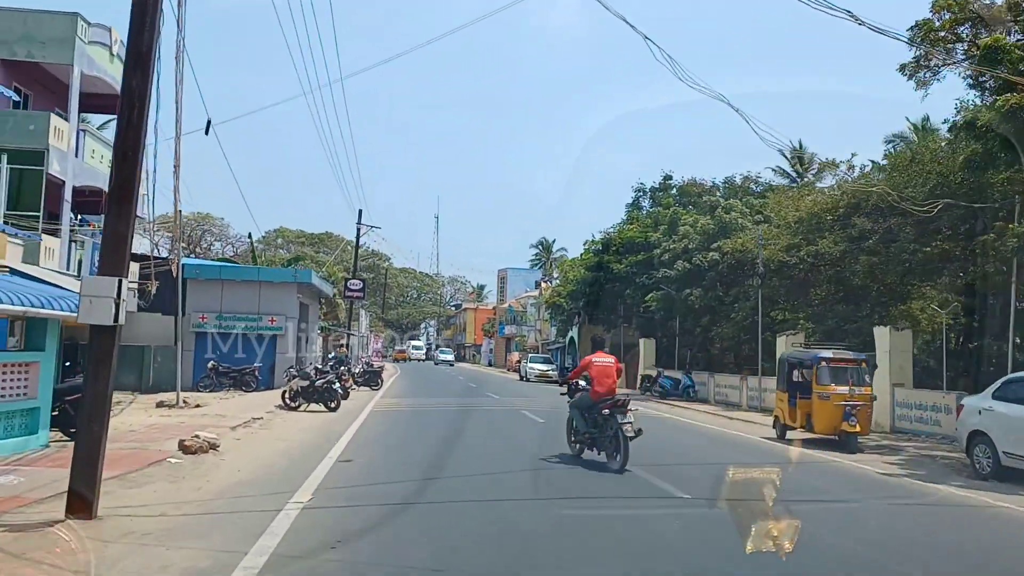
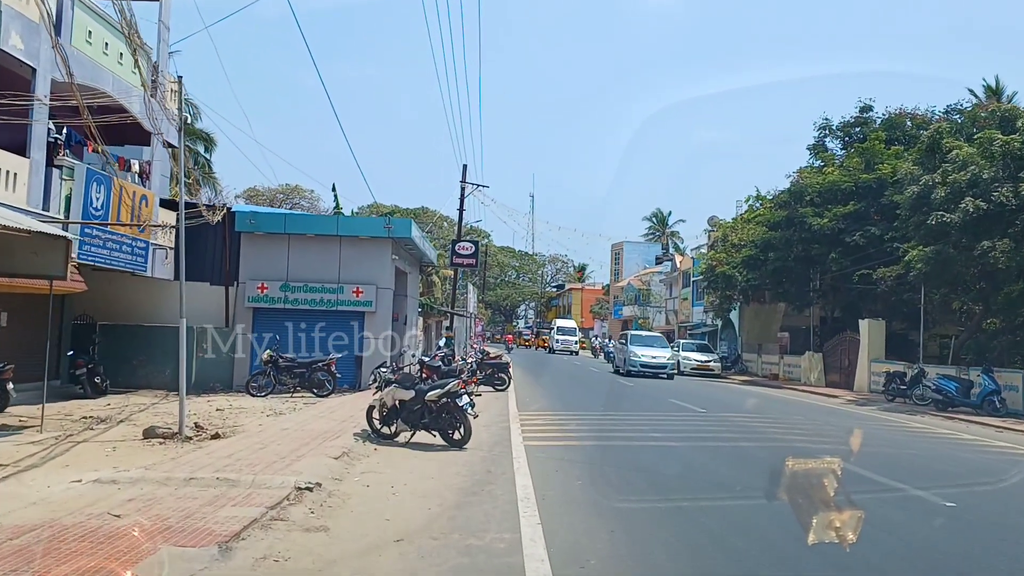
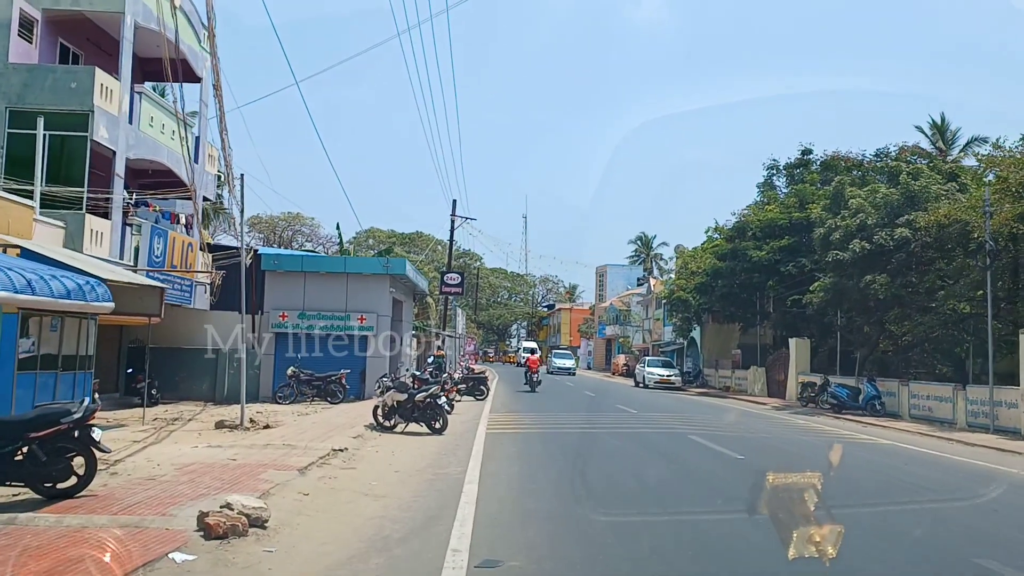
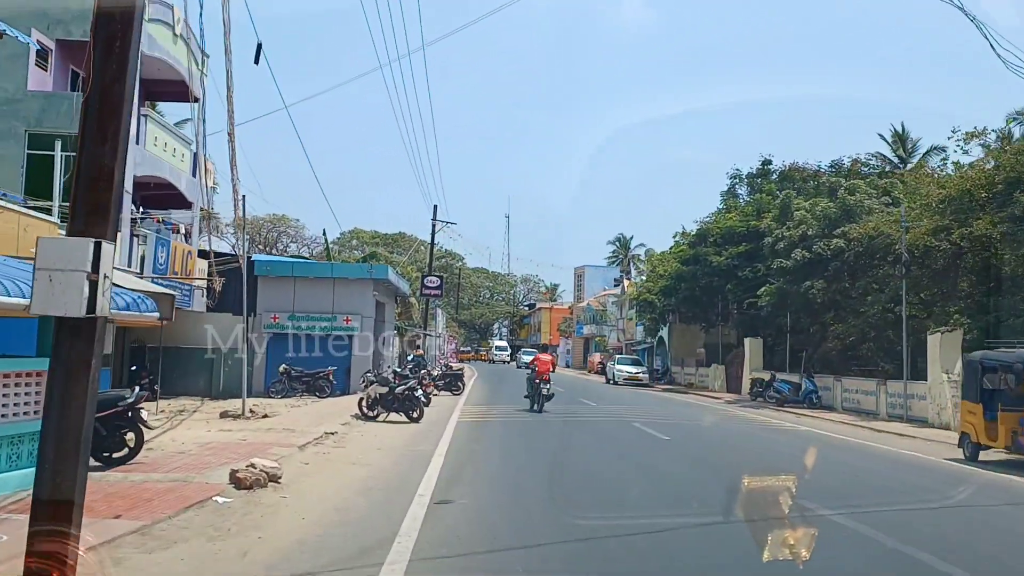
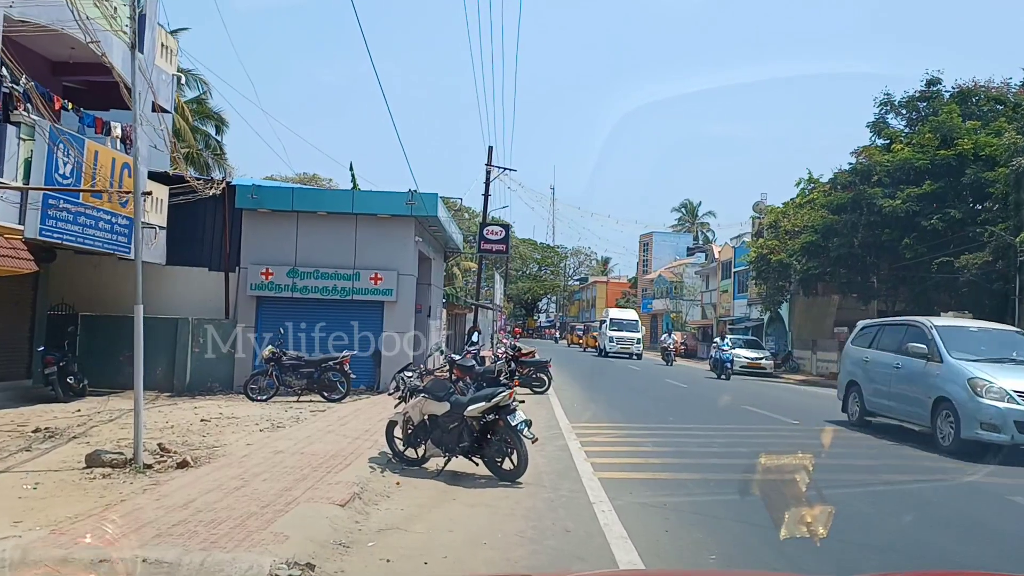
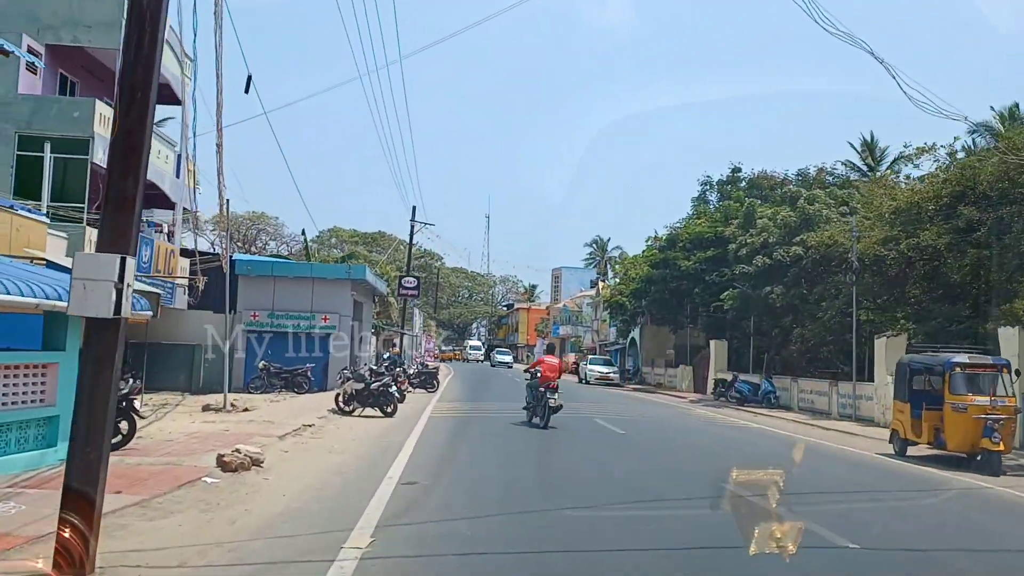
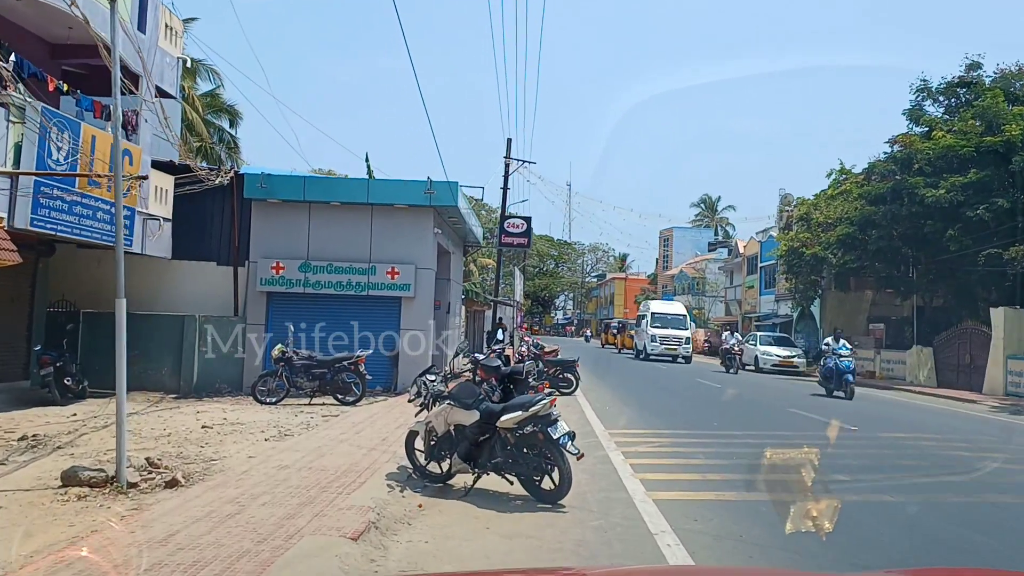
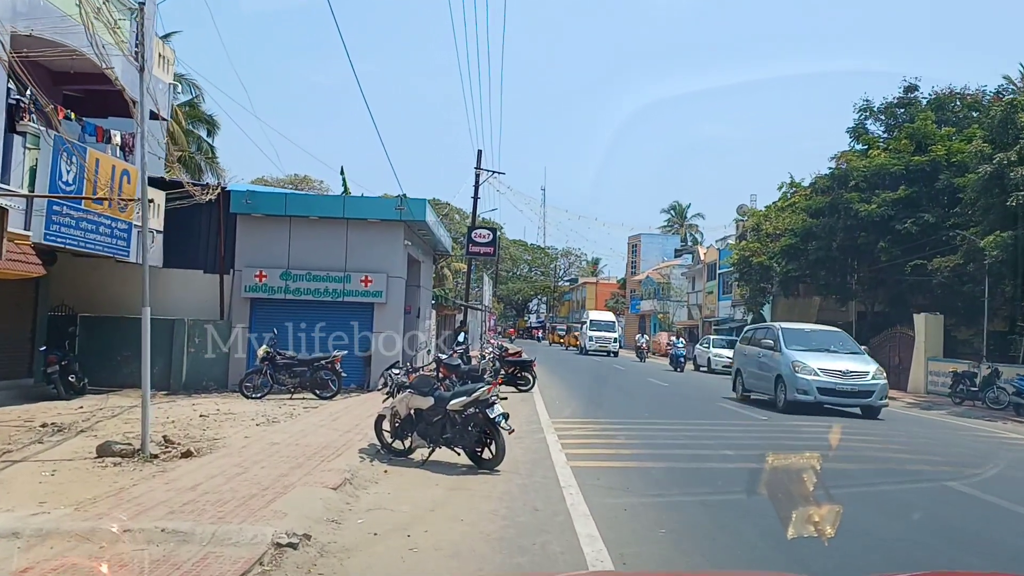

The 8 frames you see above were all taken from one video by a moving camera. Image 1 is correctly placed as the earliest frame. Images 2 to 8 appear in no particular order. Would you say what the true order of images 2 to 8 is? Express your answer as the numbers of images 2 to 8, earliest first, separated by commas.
6, 4, 3, 2, 8, 5, 7
